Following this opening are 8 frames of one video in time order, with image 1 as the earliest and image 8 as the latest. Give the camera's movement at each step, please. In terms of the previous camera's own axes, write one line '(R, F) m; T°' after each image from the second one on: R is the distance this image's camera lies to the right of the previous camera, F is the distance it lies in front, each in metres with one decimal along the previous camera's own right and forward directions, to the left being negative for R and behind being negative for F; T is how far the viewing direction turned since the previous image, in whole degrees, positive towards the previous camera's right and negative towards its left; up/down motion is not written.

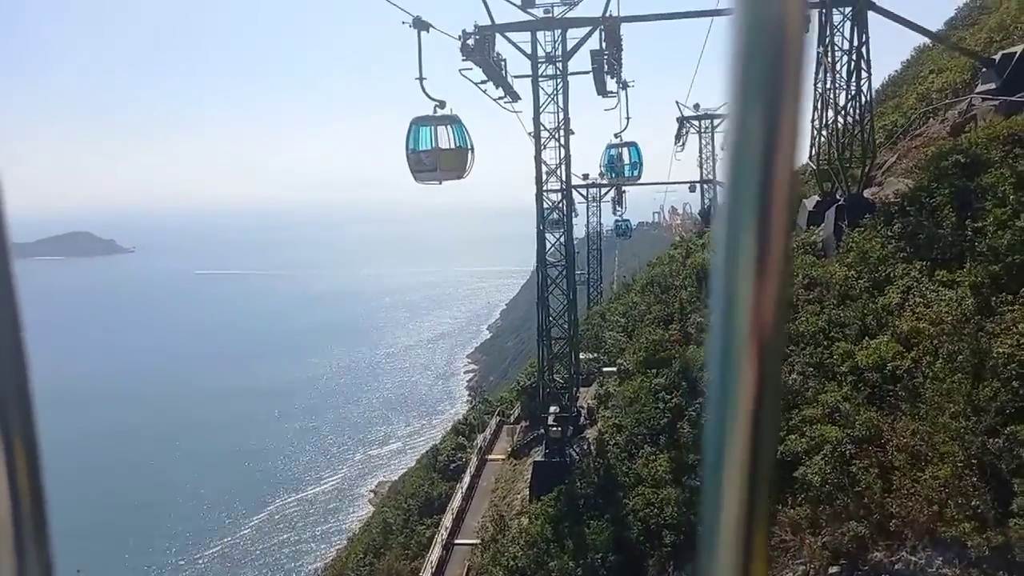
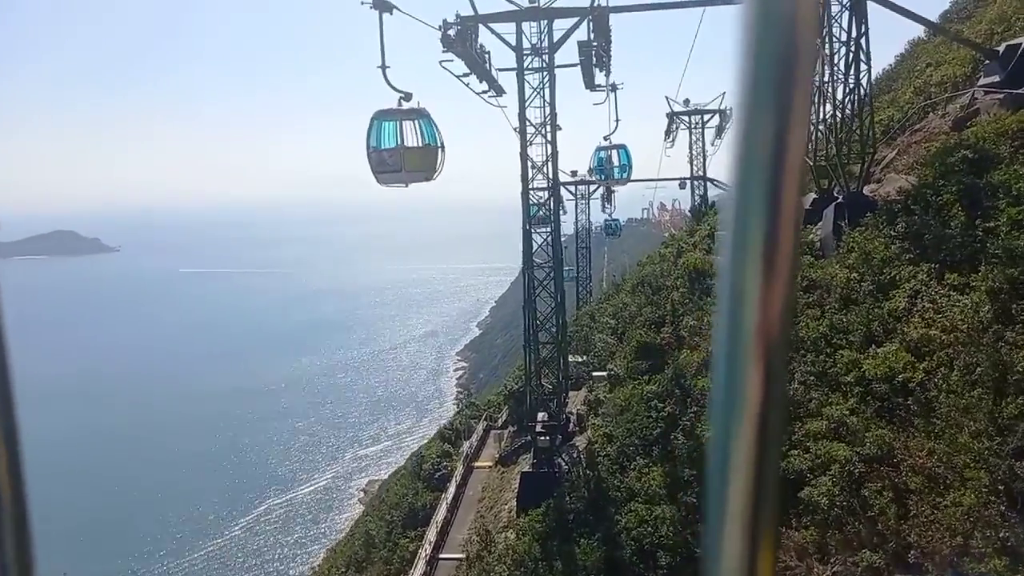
(+0.1, +0.5) m; +1°
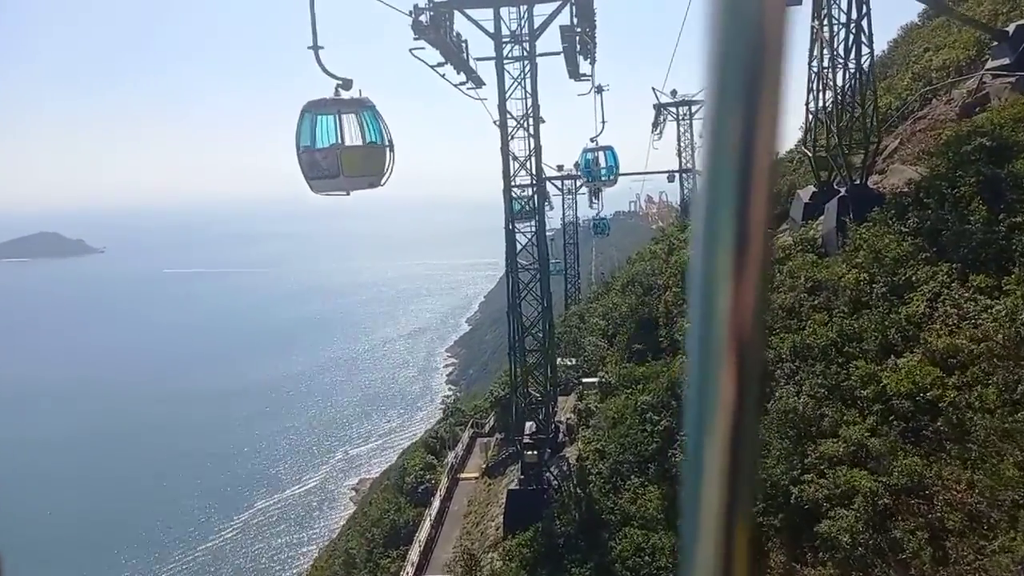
(+0.1, +0.7) m; +1°
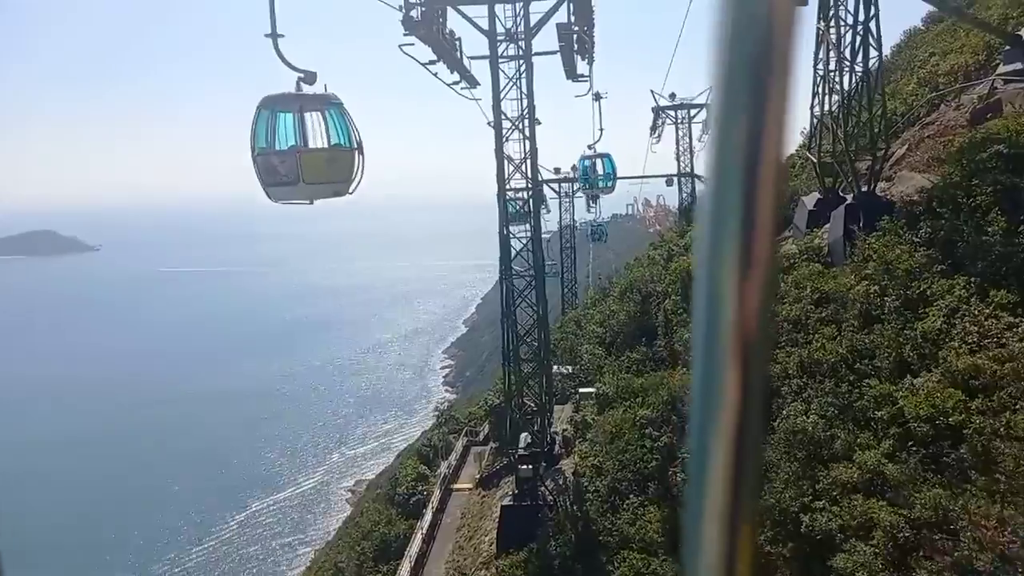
(0.0, +0.3) m; 0°
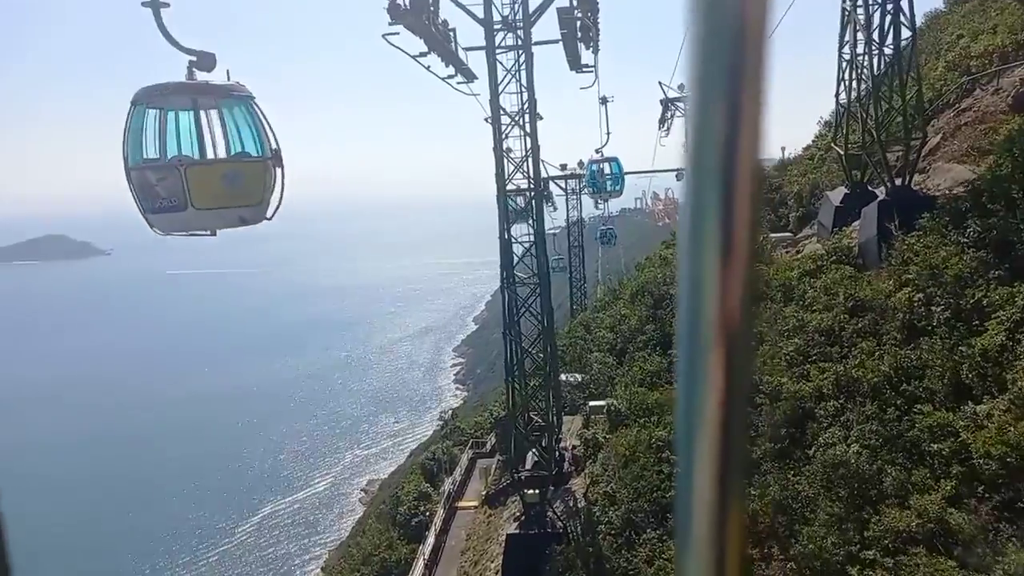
(+0.1, +0.8) m; -1°
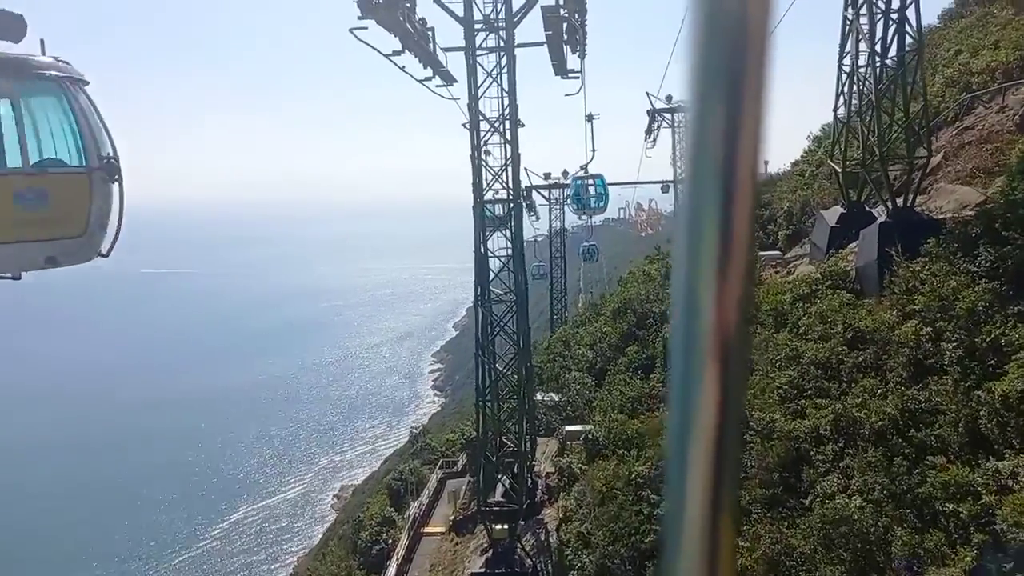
(+0.1, +0.6) m; +1°
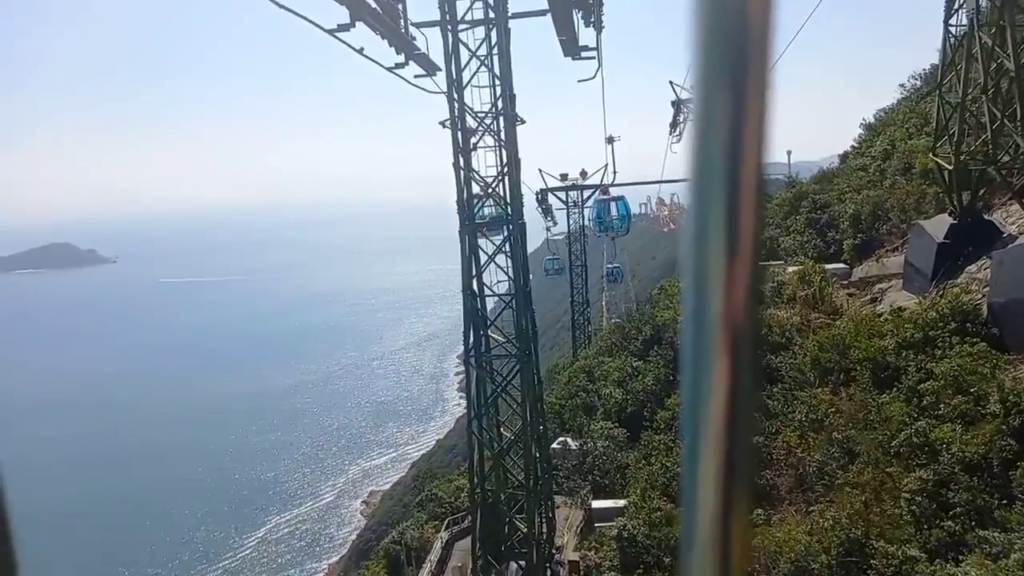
(+0.2, +2.1) m; -2°
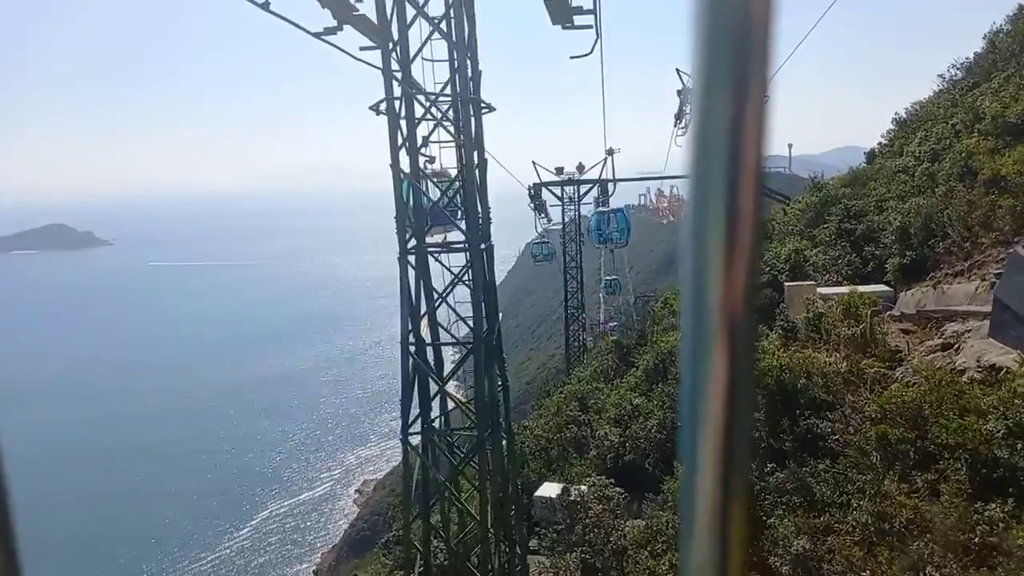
(+0.2, +1.8) m; 0°
